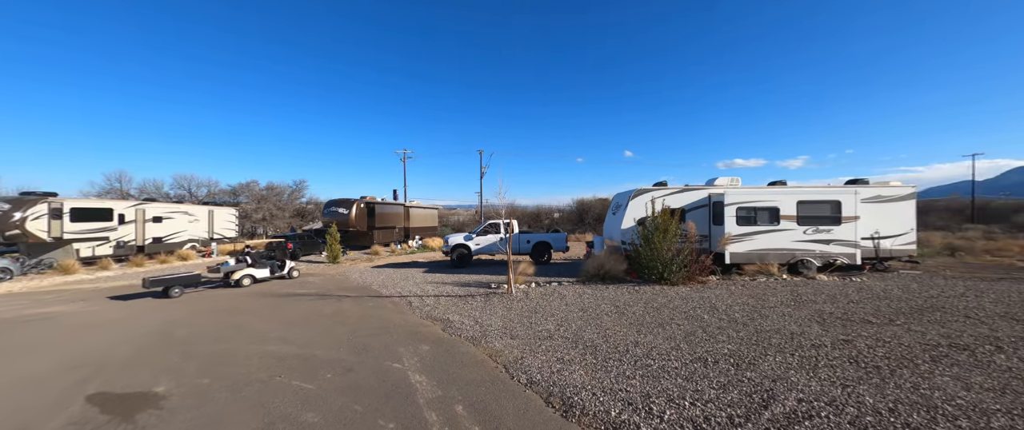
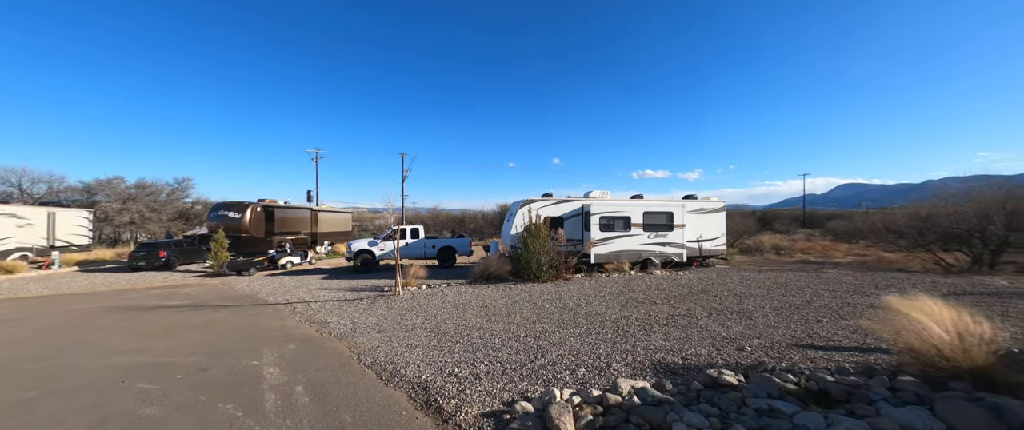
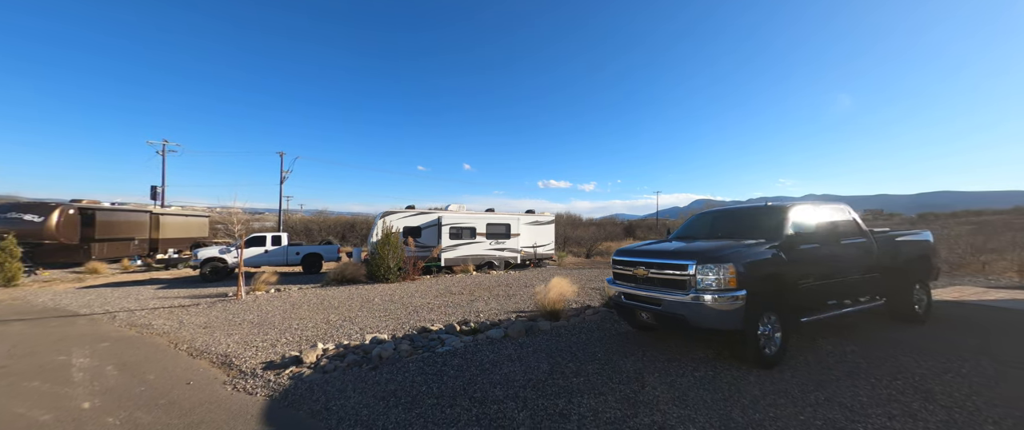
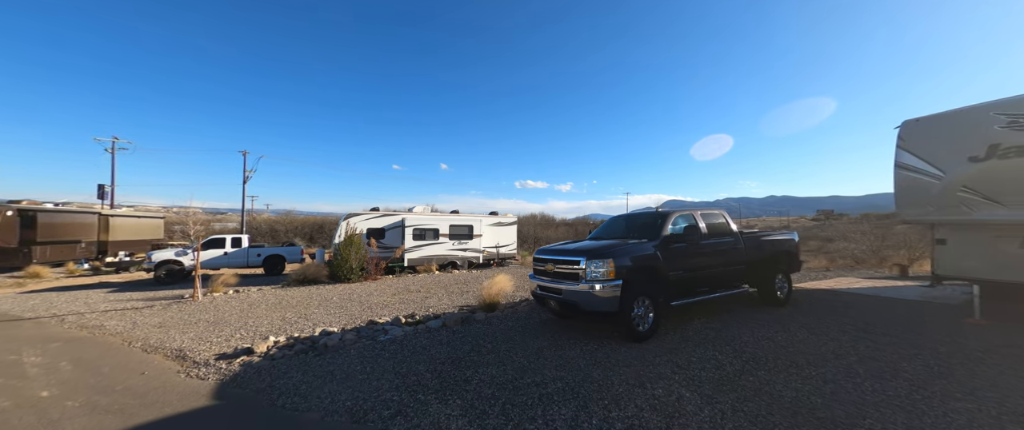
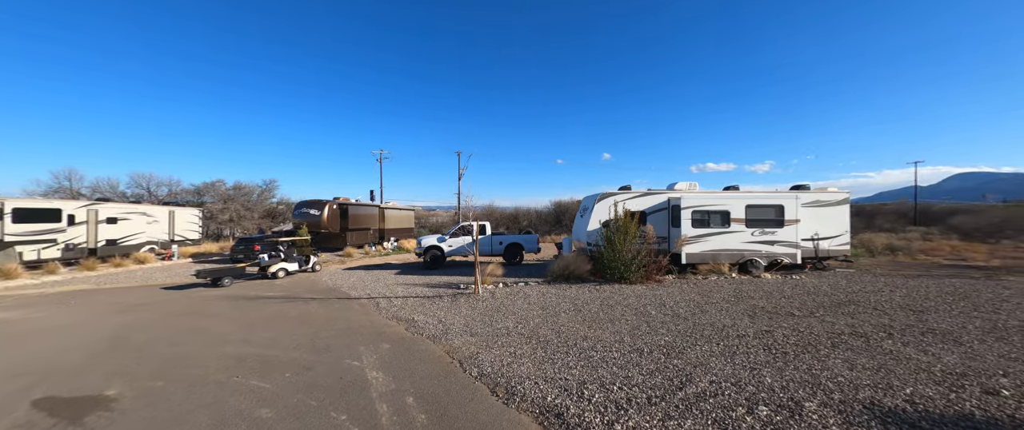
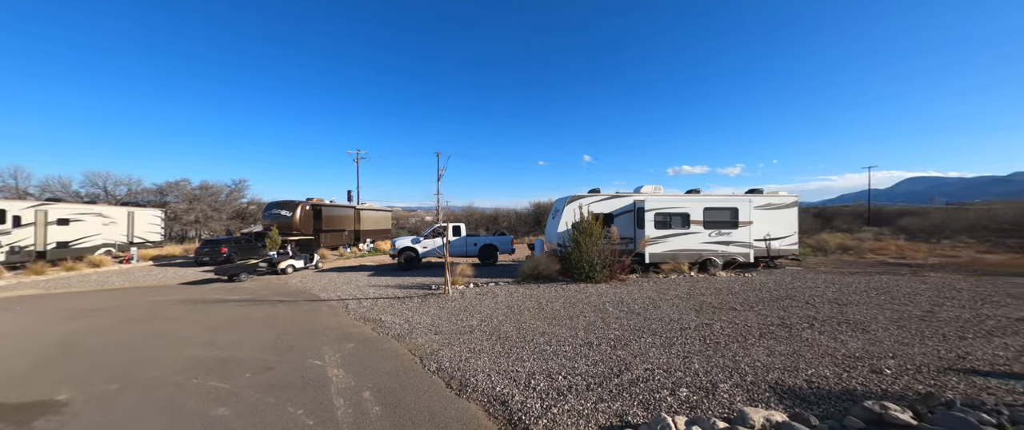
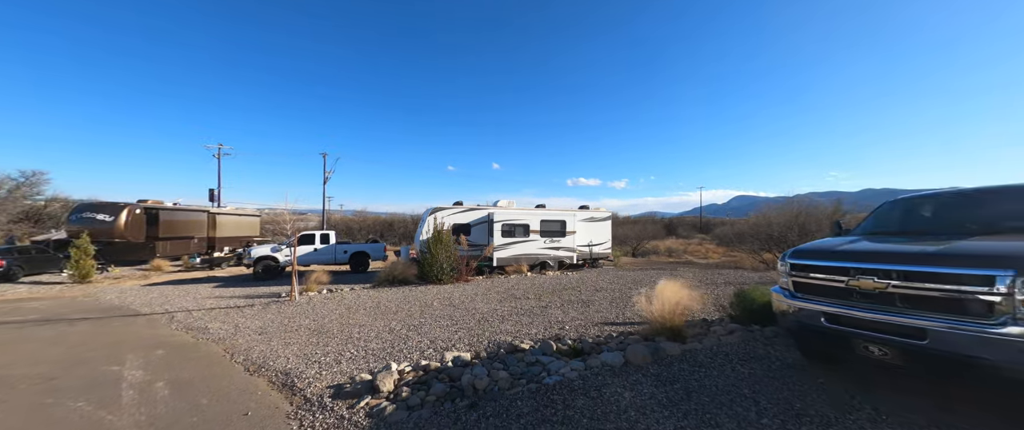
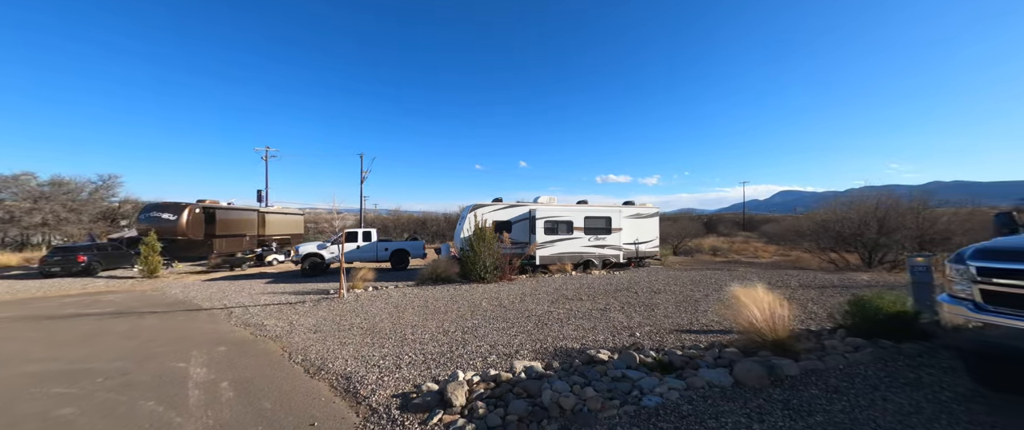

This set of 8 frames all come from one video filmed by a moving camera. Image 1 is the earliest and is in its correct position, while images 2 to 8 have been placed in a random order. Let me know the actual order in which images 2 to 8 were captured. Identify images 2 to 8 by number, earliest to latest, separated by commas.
5, 6, 2, 8, 7, 3, 4
